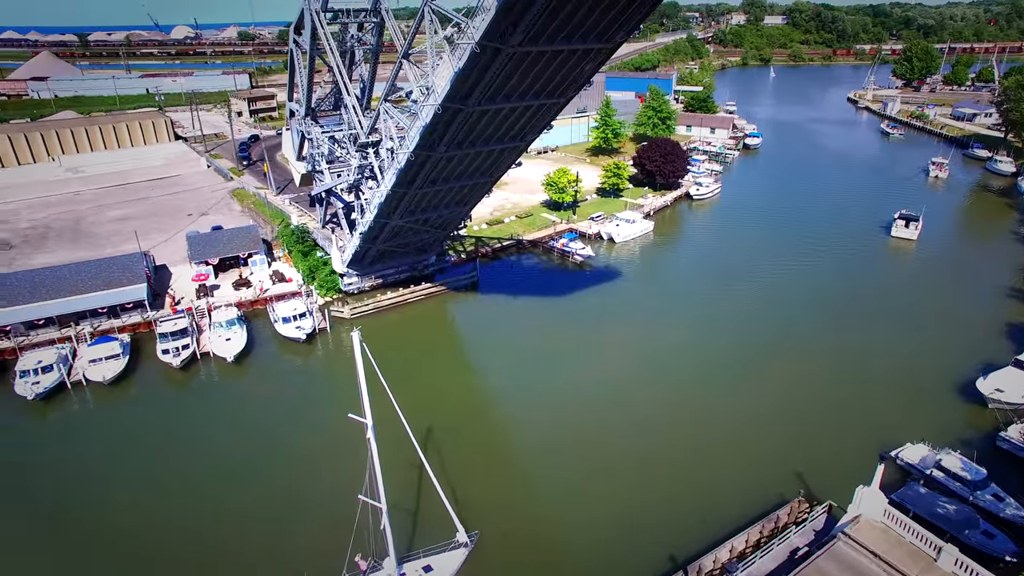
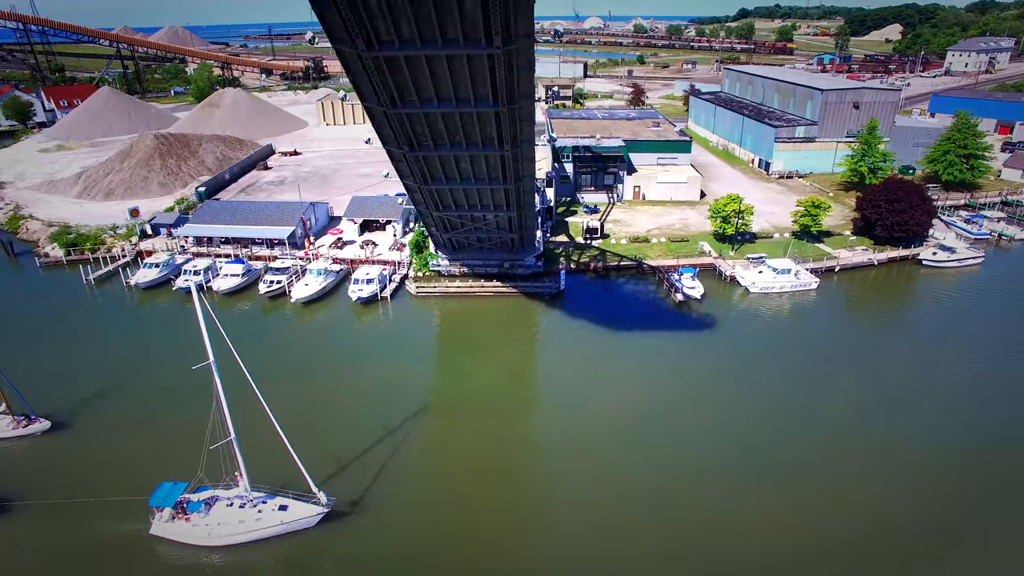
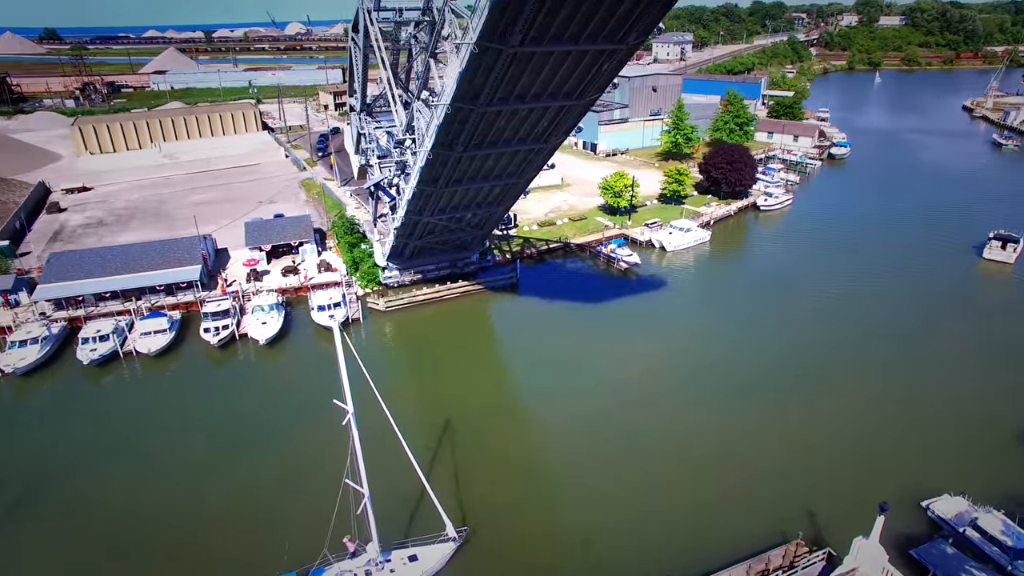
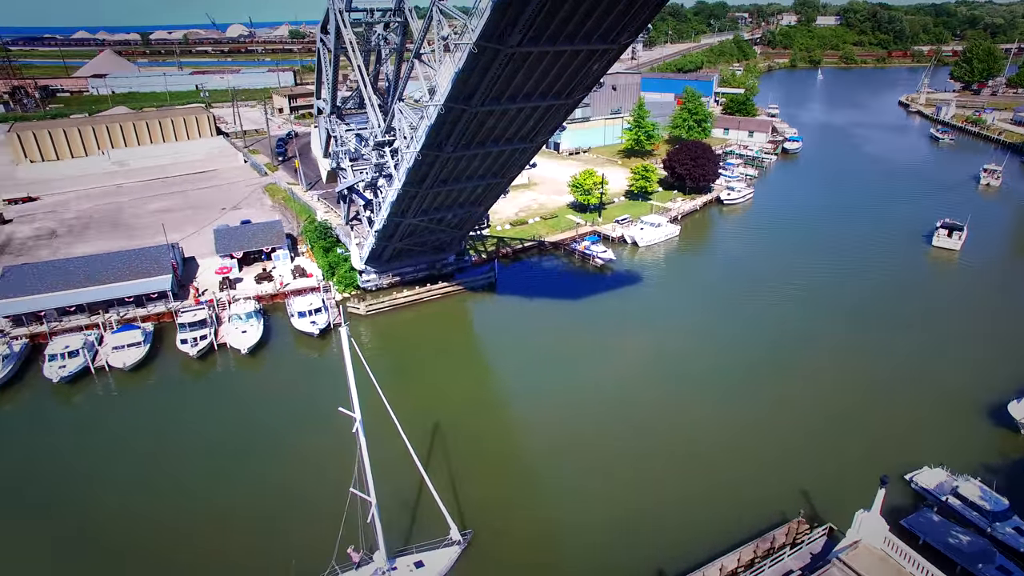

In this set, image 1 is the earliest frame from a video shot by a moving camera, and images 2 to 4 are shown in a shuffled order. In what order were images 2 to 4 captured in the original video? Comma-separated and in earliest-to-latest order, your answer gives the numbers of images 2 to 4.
4, 3, 2
